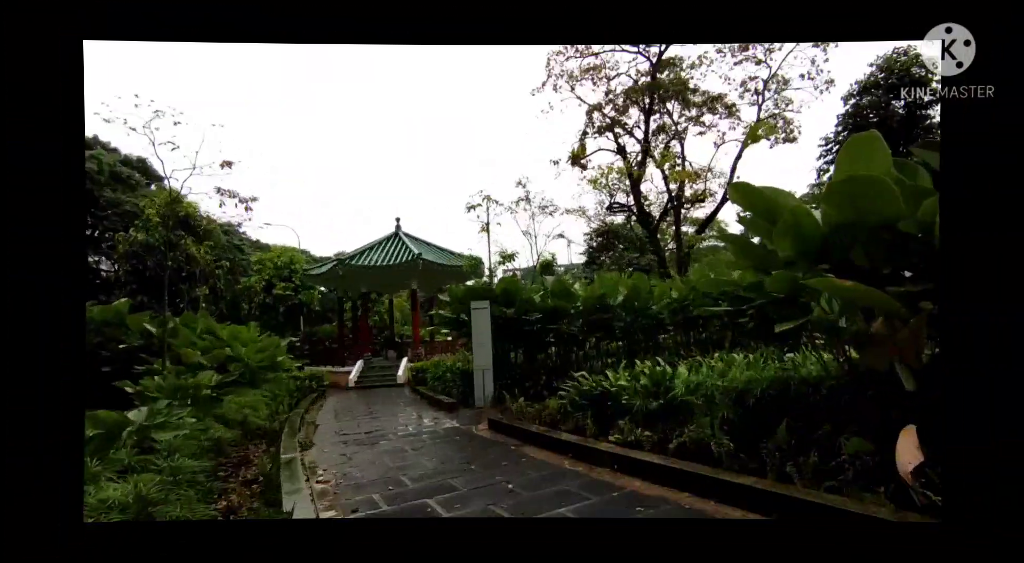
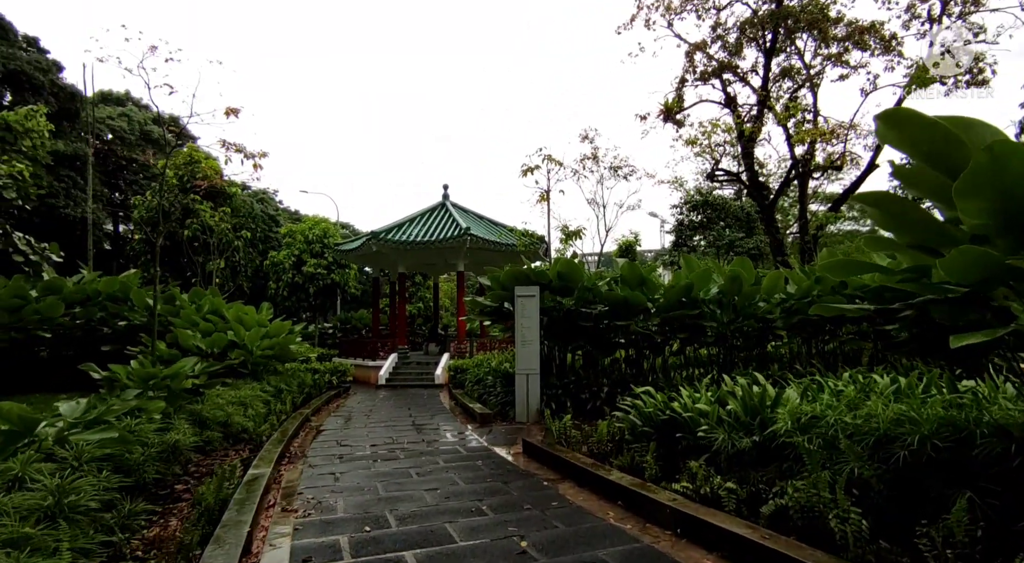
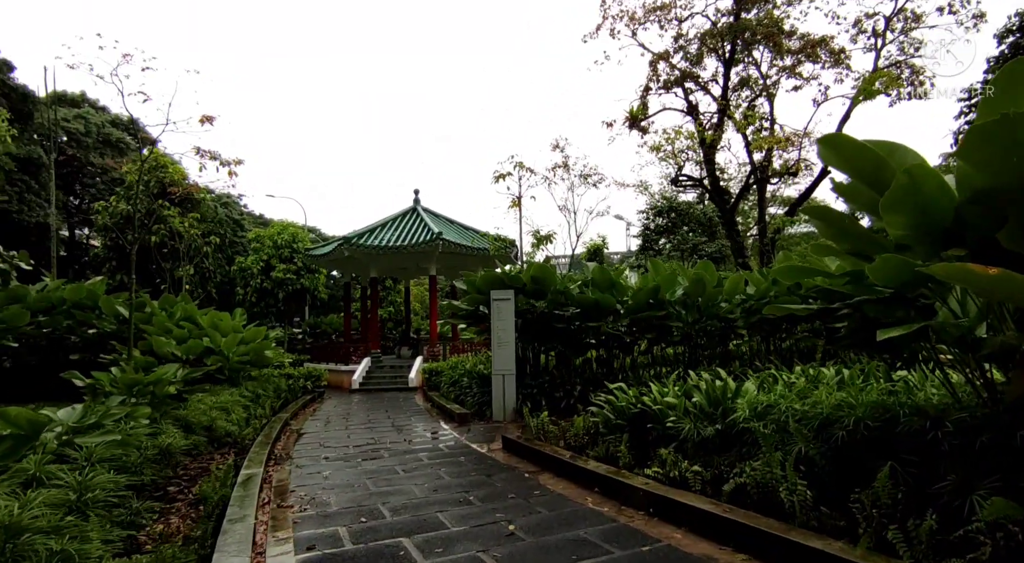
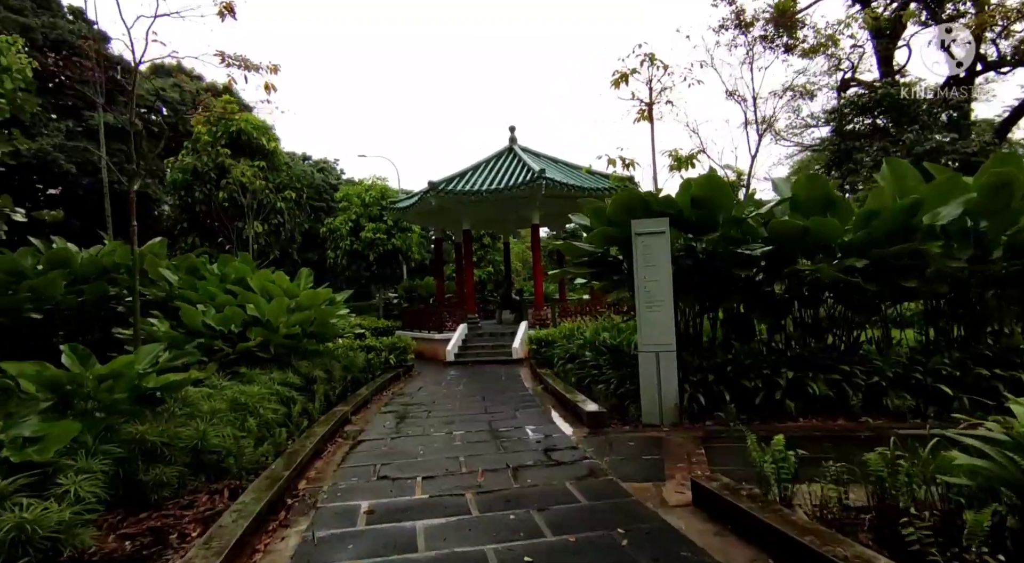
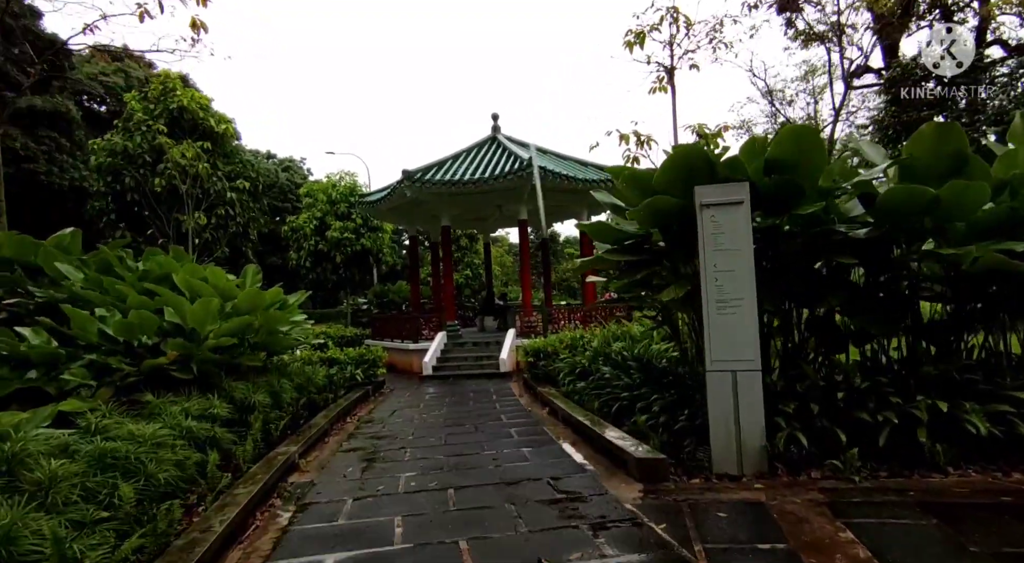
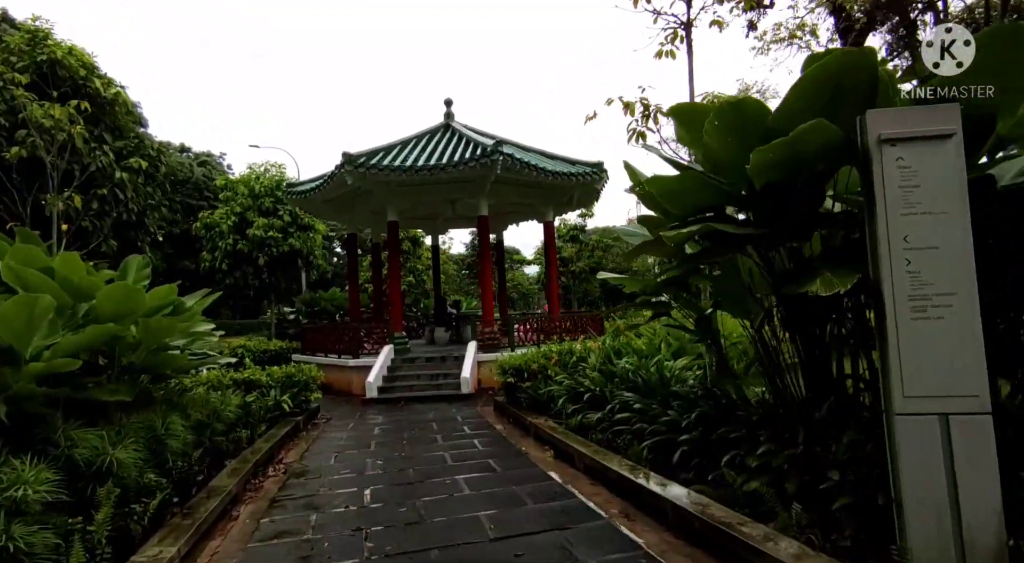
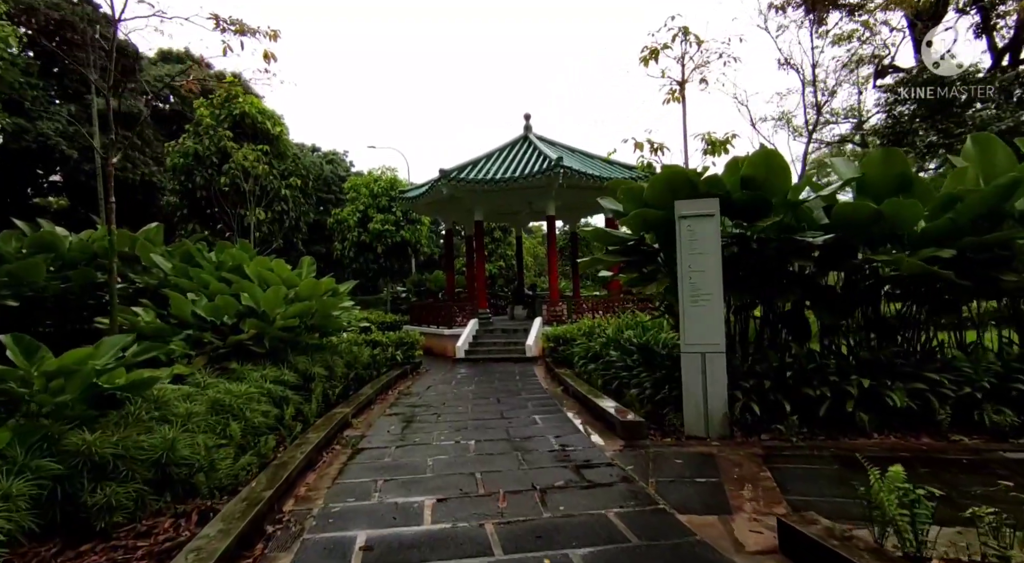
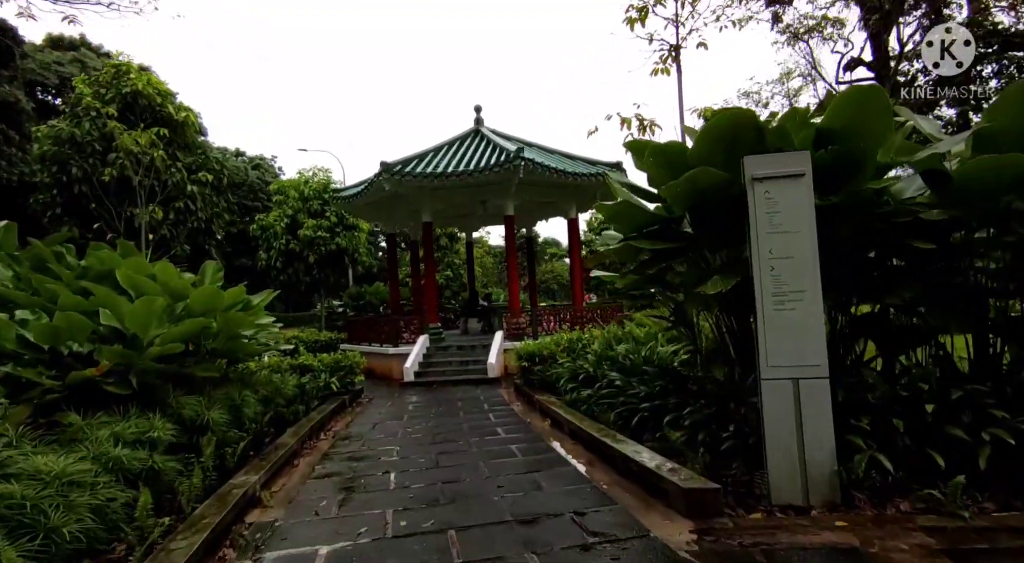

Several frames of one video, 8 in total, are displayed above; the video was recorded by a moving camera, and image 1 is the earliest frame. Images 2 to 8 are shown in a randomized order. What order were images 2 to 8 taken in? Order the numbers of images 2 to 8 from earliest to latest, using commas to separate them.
3, 2, 4, 7, 5, 8, 6
